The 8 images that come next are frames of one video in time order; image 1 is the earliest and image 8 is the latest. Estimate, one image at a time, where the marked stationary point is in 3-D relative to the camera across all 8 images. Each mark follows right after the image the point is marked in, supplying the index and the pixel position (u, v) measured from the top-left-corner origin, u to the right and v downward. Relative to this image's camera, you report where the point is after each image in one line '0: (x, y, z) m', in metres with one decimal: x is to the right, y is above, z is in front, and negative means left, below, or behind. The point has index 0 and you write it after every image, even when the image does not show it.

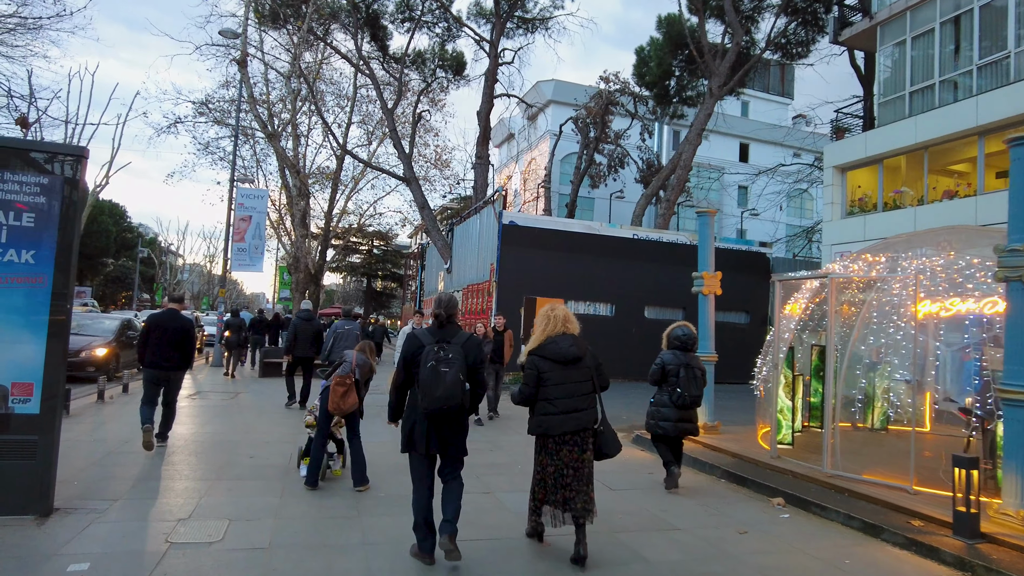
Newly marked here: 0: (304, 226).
0: (-6.0, +1.8, +19.4) m
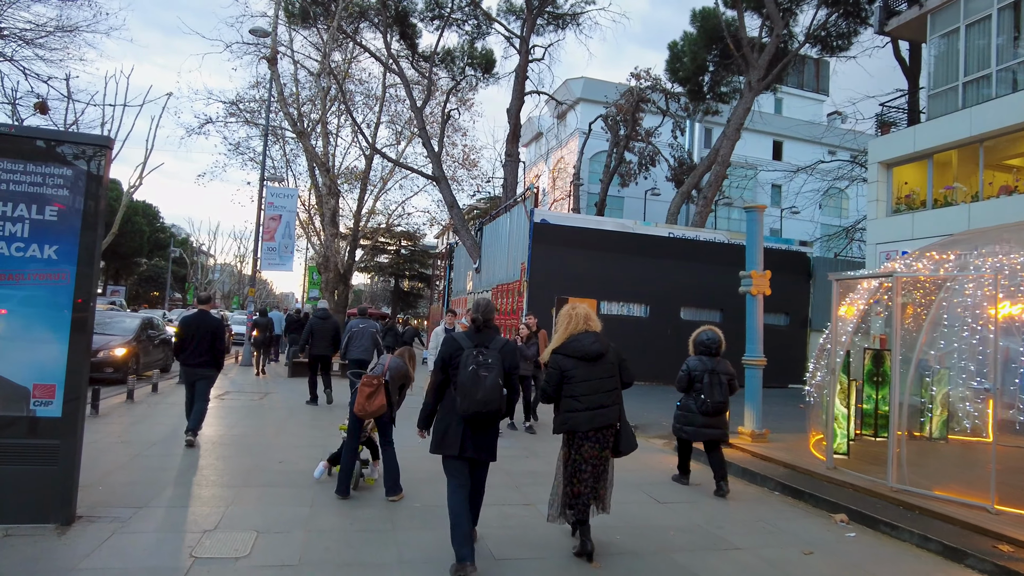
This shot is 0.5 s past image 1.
0: (-5.2, +1.8, +19.3) m
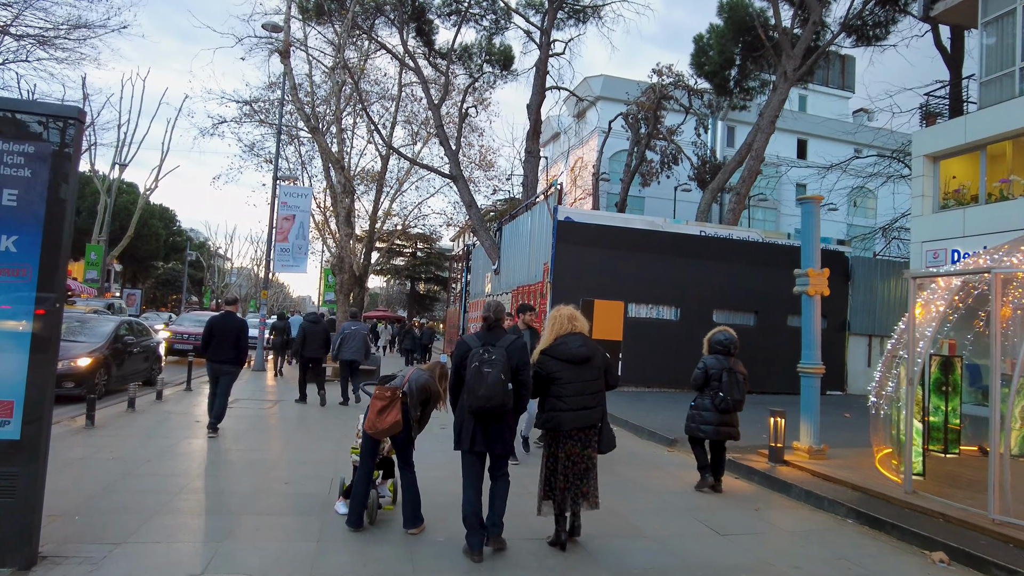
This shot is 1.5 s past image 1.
0: (-4.6, +1.8, +18.6) m
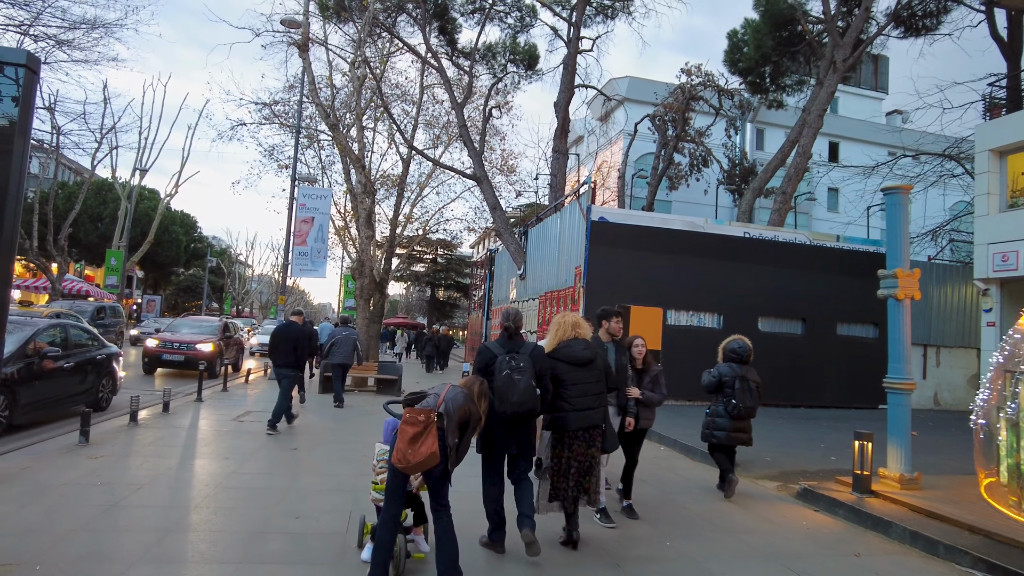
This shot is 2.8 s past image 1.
0: (-3.8, +1.6, +17.8) m
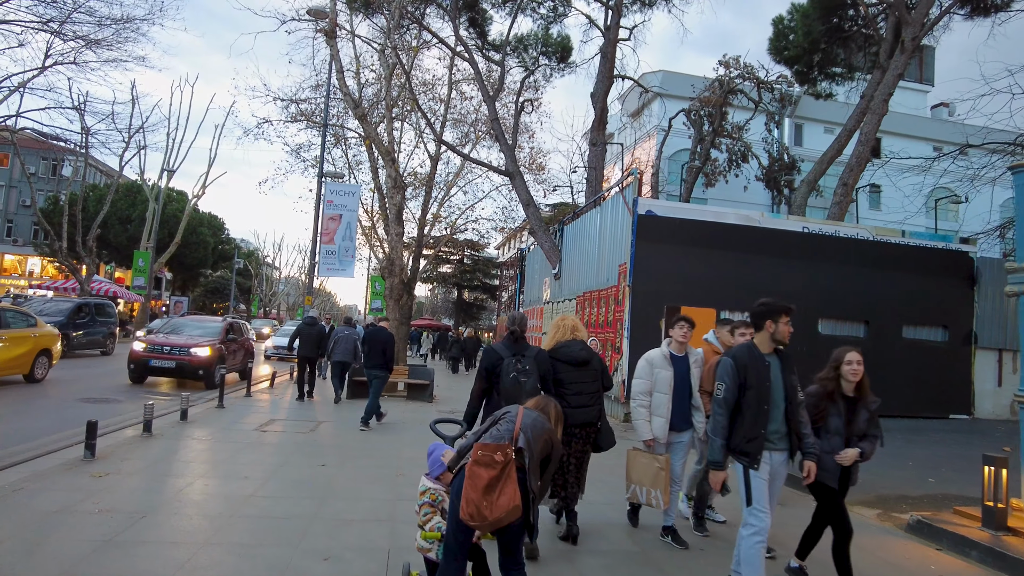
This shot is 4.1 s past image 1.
0: (-2.9, +1.6, +17.0) m
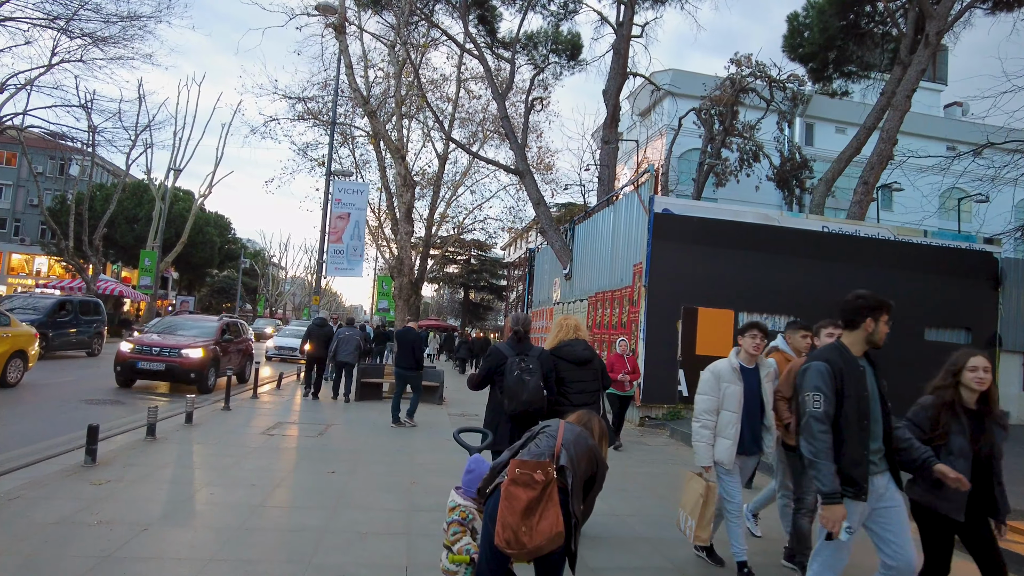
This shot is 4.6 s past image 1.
0: (-2.6, +1.6, +16.7) m
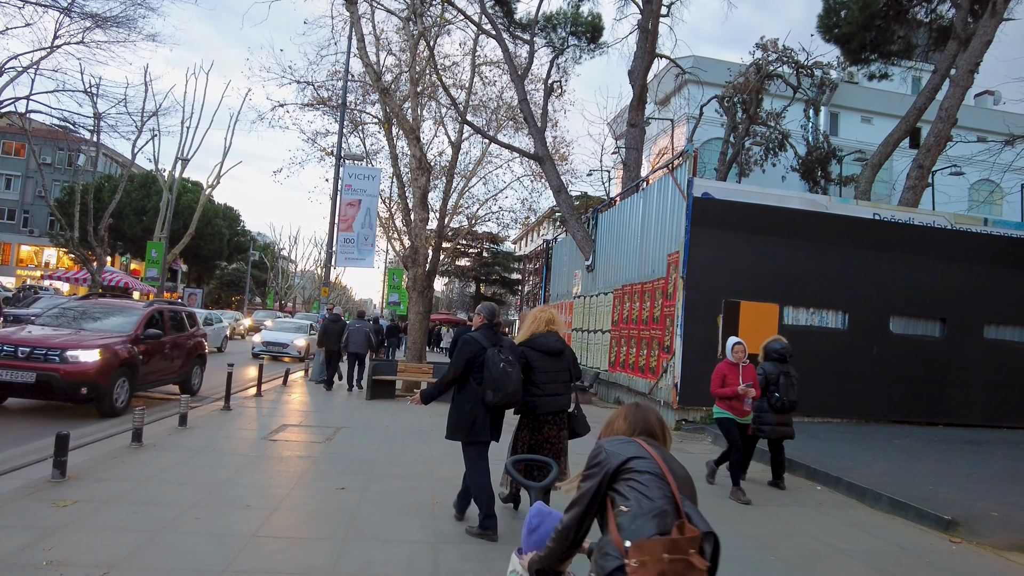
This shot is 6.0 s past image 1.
0: (-2.1, +1.8, +15.7) m
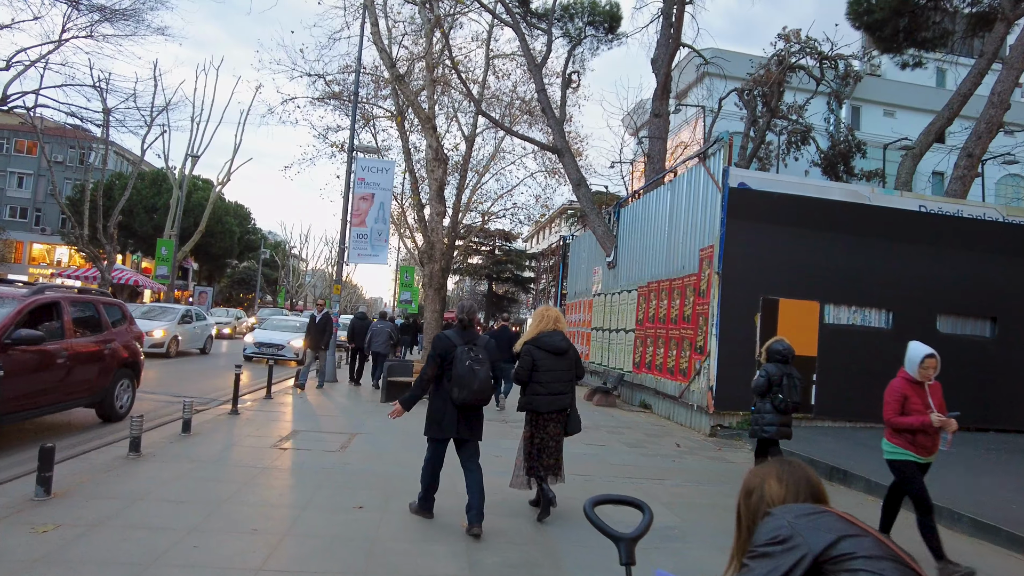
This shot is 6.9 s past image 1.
0: (-1.7, +1.9, +15.1) m
